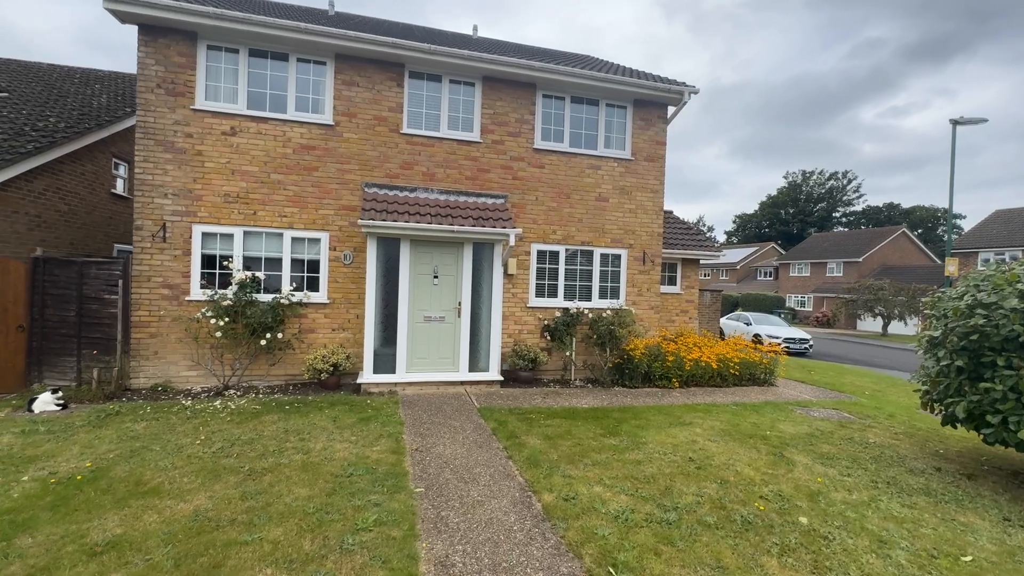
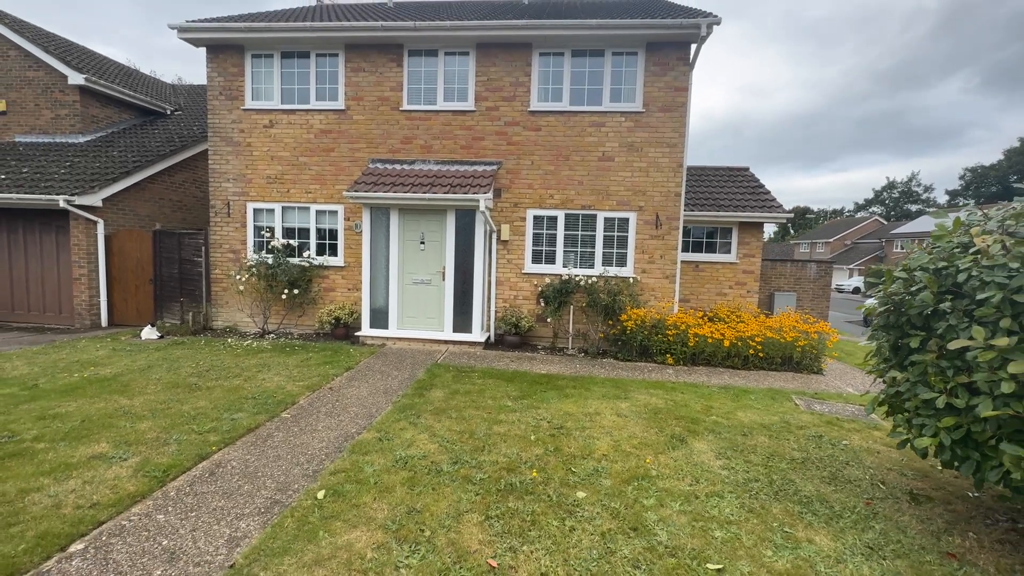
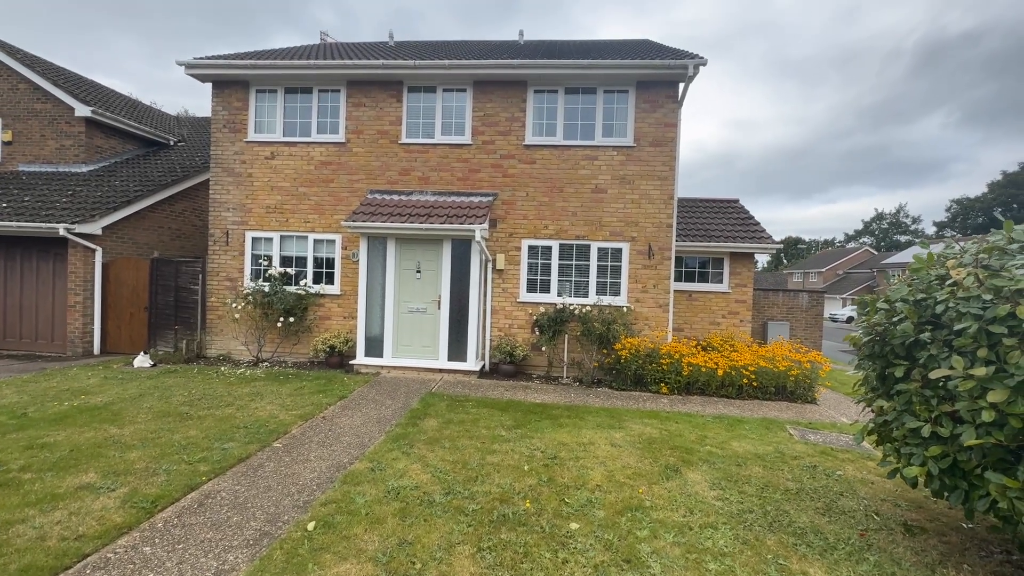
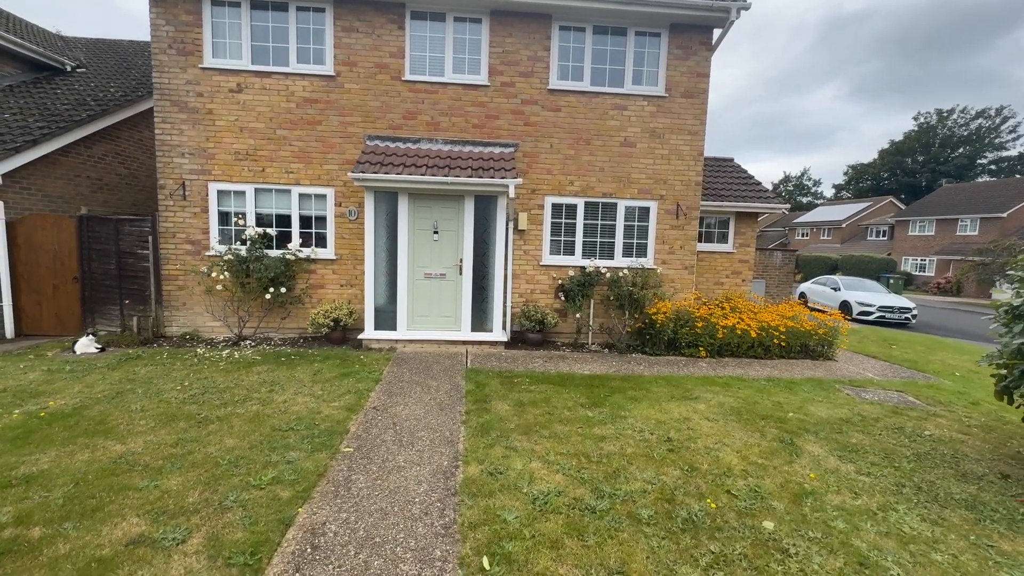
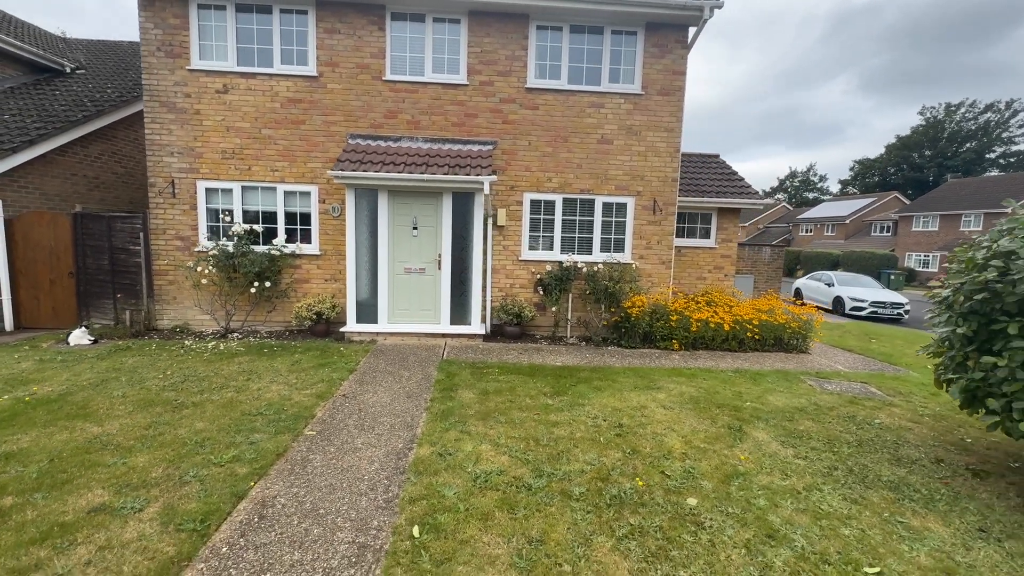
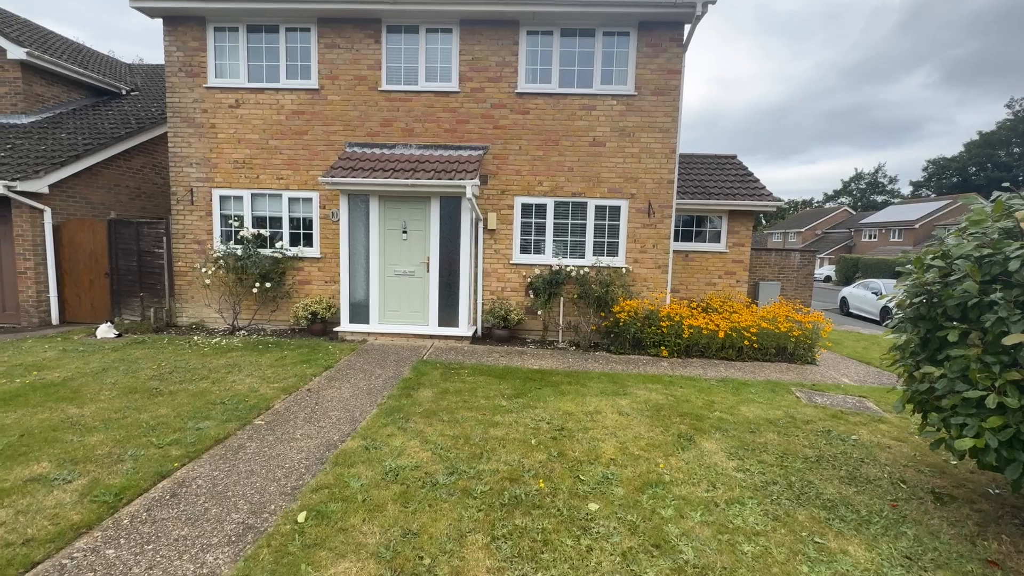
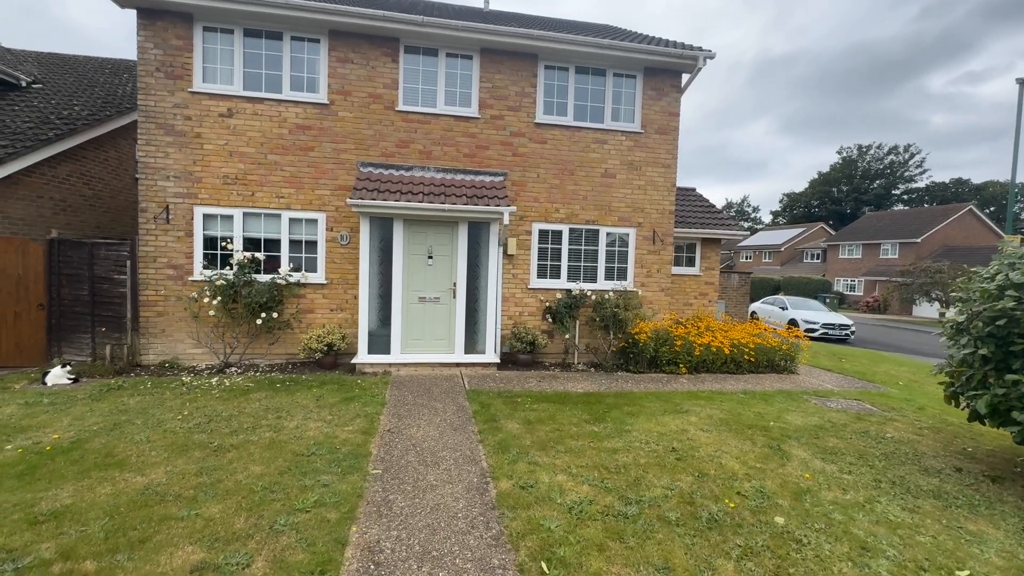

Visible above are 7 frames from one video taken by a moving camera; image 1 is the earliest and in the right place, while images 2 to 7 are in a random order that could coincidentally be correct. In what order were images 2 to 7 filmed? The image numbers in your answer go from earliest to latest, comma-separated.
7, 4, 5, 6, 2, 3
